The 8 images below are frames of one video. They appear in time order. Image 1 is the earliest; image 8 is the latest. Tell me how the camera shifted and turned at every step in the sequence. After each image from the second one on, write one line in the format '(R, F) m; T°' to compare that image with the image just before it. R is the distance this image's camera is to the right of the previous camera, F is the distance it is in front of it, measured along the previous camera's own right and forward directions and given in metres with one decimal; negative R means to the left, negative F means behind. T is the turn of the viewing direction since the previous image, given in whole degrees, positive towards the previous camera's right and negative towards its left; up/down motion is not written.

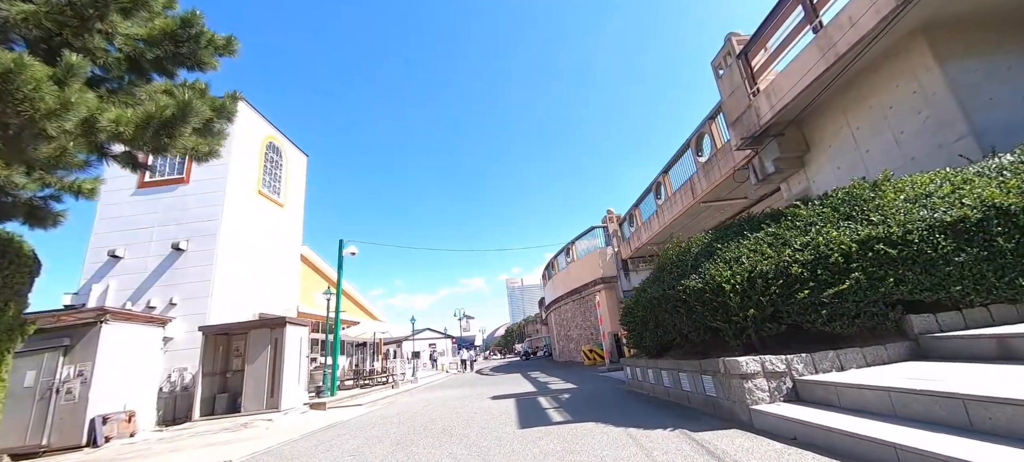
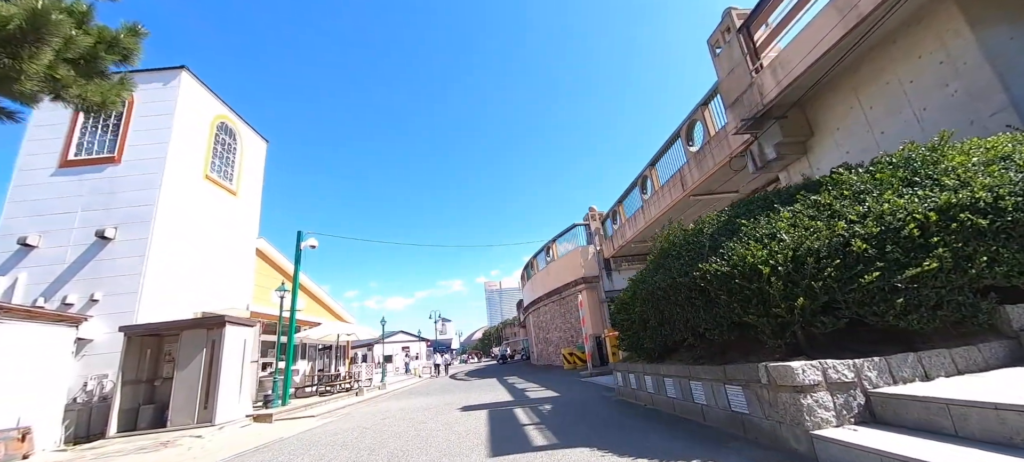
(+0.1, +1.0) m; +3°
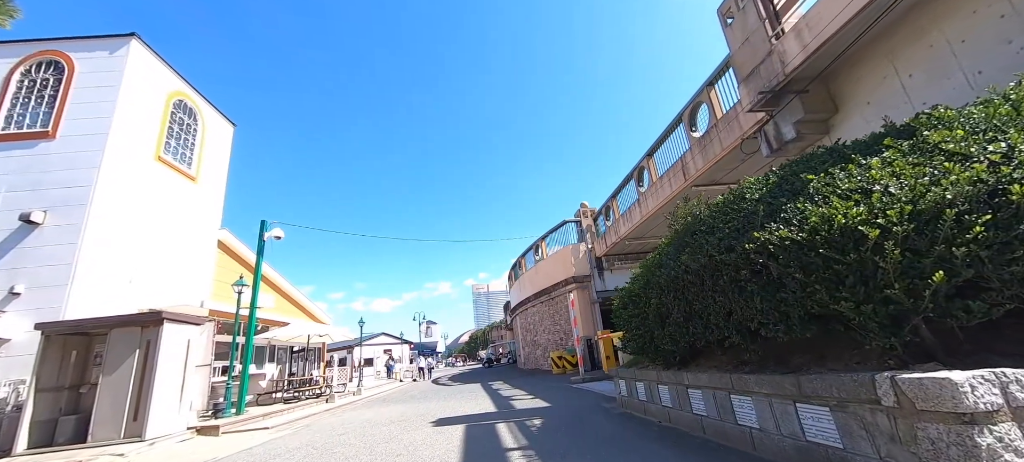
(0.0, +1.0) m; +2°
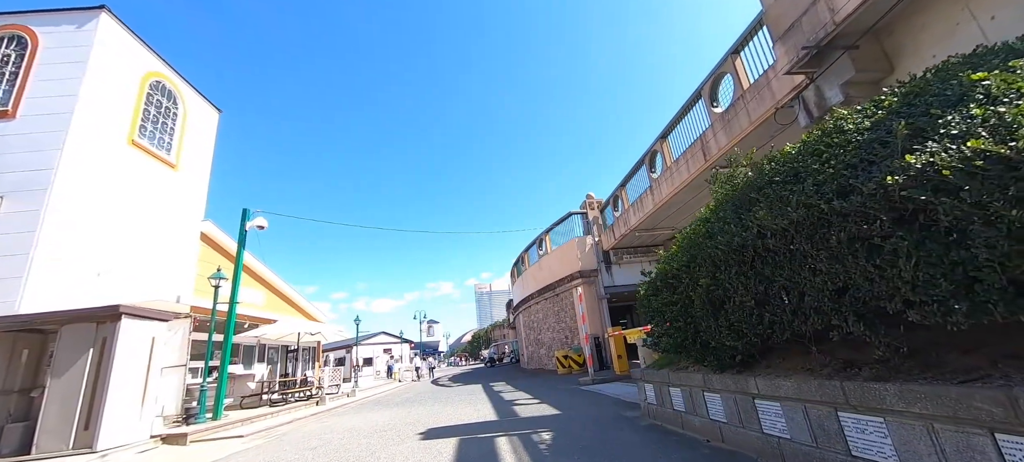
(0.0, +0.9) m; 0°
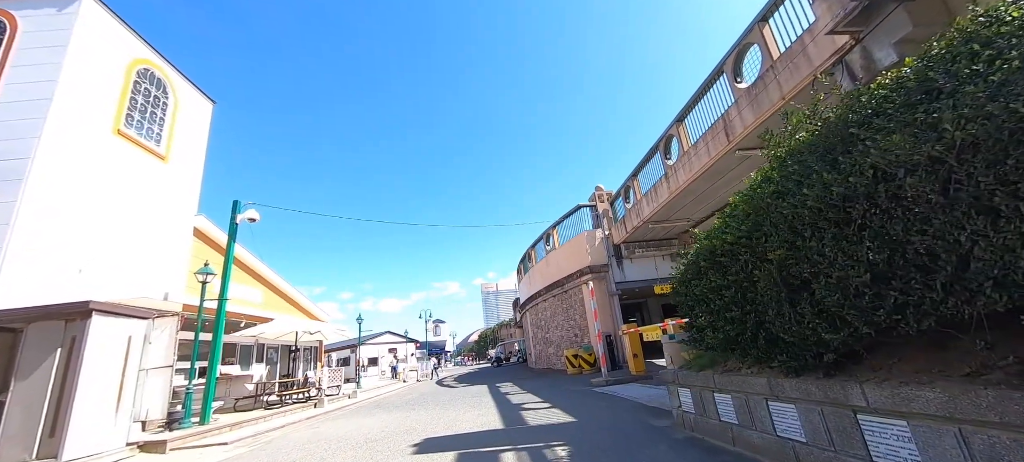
(0.0, +0.7) m; -1°
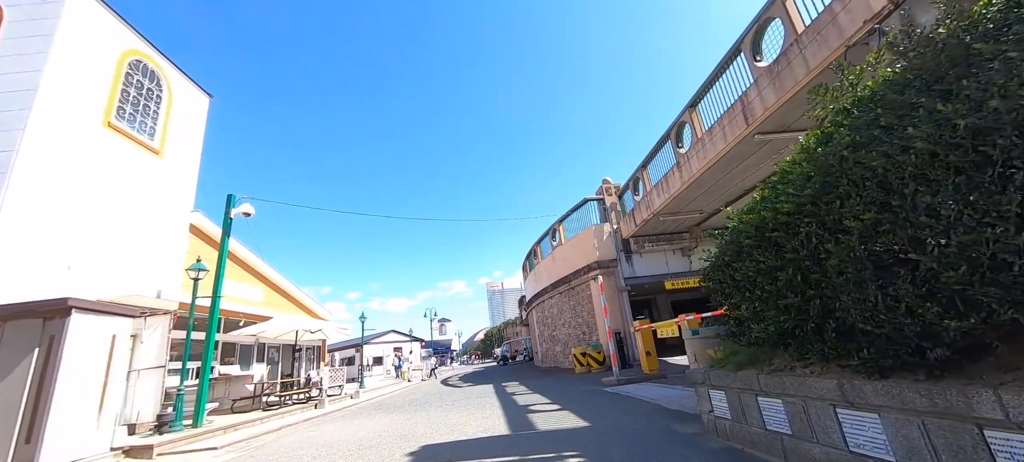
(0.0, +0.4) m; -1°
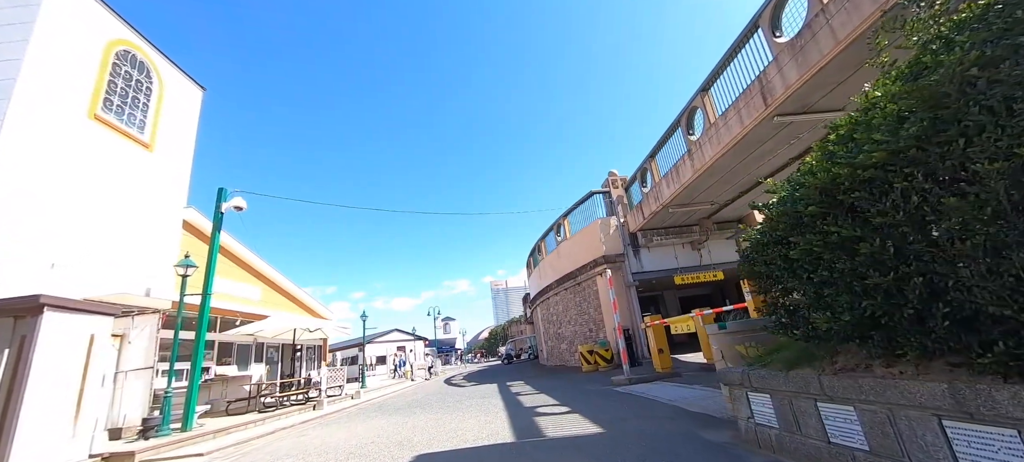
(0.0, +0.5) m; -1°
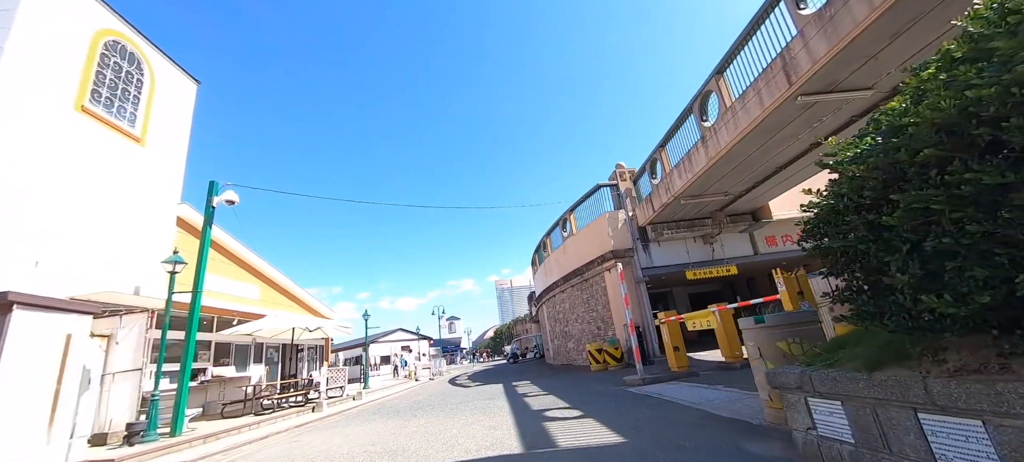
(0.0, +0.5) m; -1°
